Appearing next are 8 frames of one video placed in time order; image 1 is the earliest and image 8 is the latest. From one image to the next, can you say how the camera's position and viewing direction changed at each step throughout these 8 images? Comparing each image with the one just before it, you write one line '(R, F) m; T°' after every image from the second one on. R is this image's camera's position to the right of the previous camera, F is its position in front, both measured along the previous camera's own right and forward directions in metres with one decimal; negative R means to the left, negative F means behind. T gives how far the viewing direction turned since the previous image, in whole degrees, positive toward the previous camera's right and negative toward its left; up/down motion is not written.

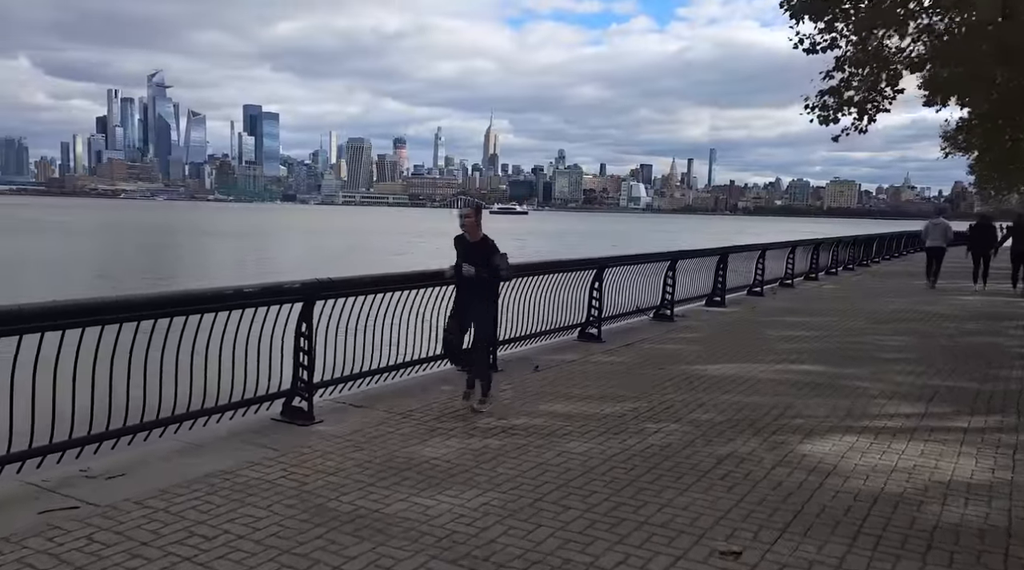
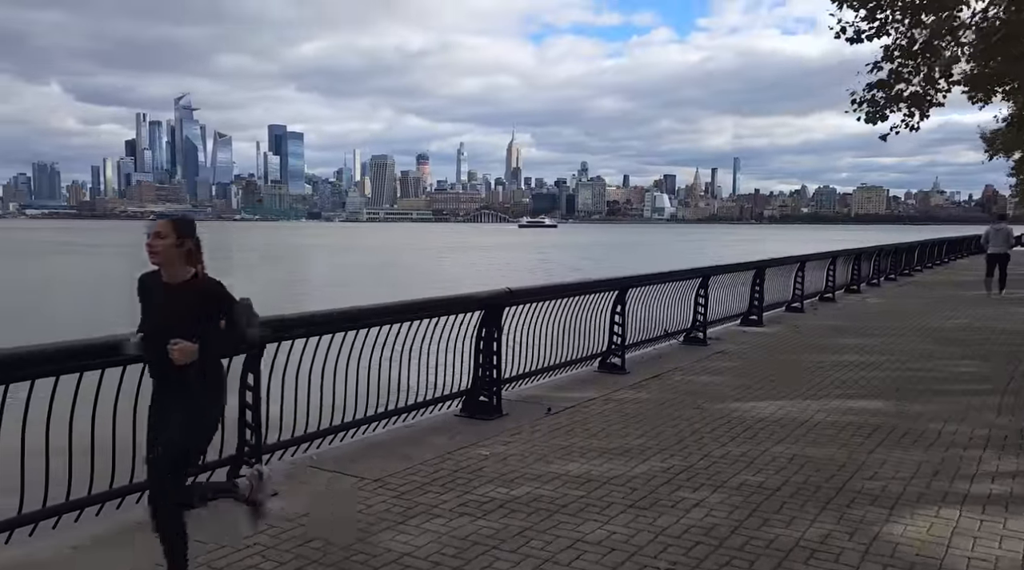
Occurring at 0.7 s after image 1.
(+0.1, +0.8) m; -2°
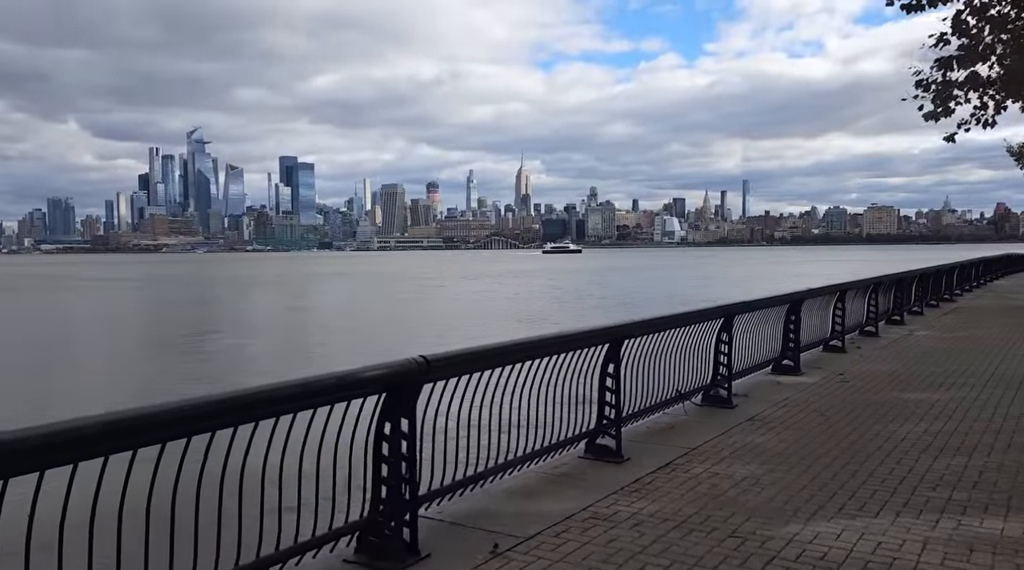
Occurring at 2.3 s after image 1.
(+0.3, +1.6) m; -1°
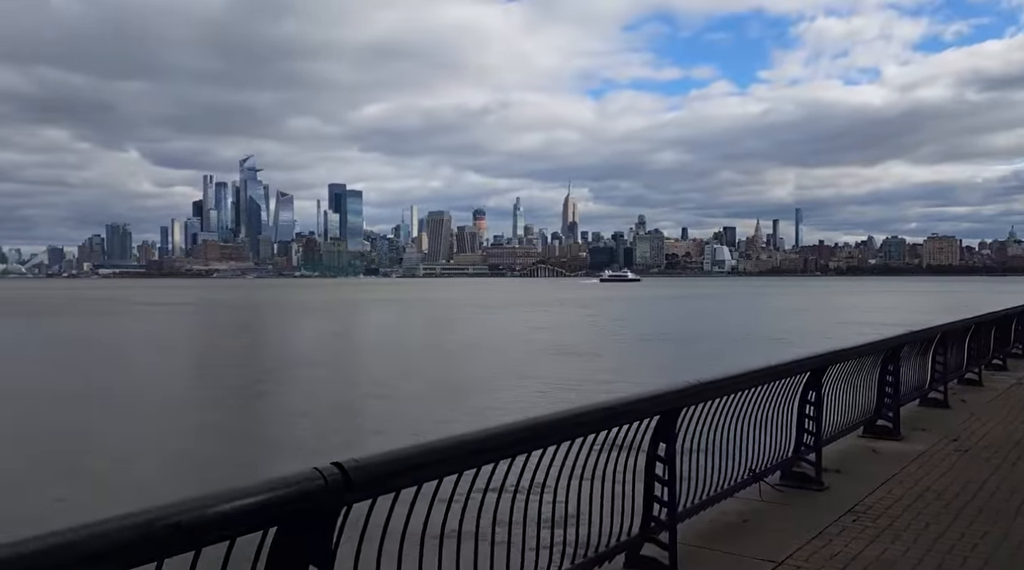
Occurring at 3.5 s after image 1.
(-0.1, +2.0) m; -3°
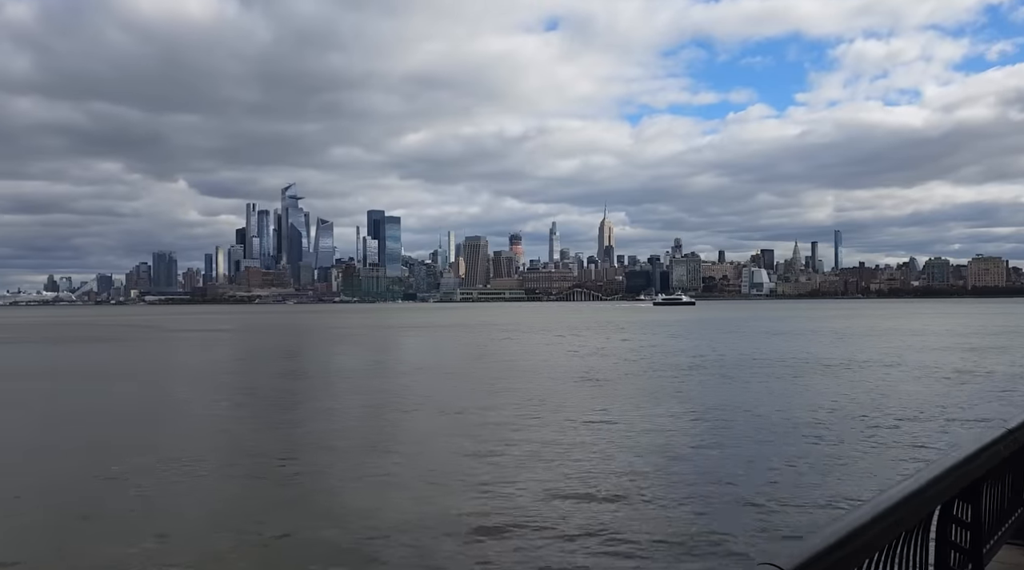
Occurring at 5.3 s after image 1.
(-0.6, -1.3) m; -2°
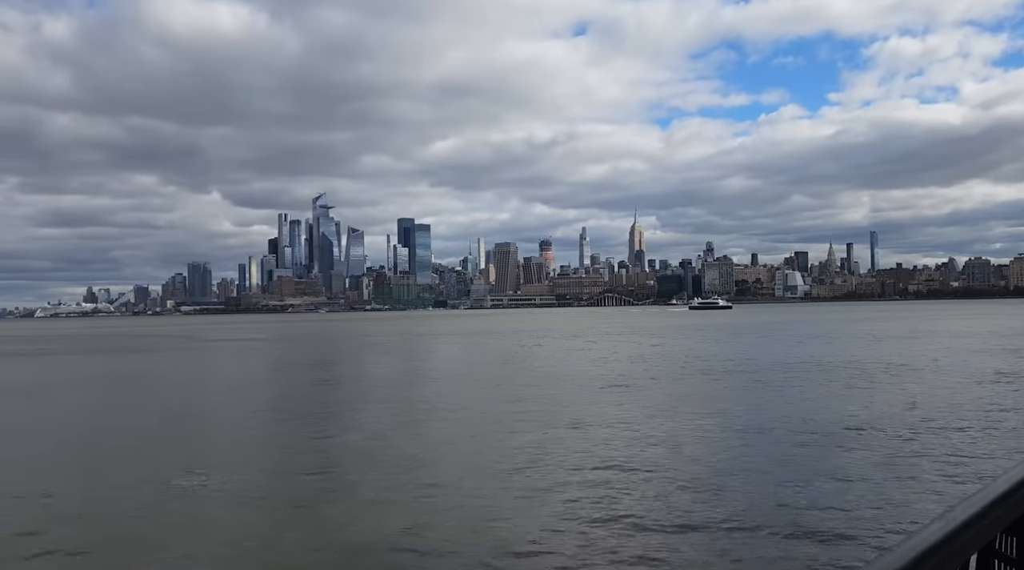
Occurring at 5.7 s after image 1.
(-0.5, +0.4) m; -2°
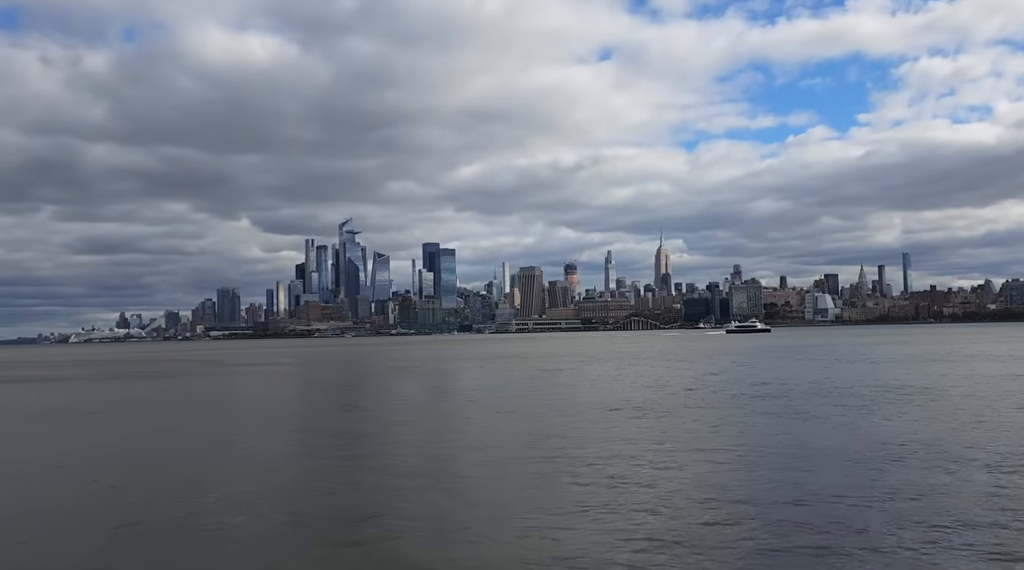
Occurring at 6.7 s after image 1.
(-0.6, +0.9) m; -2°
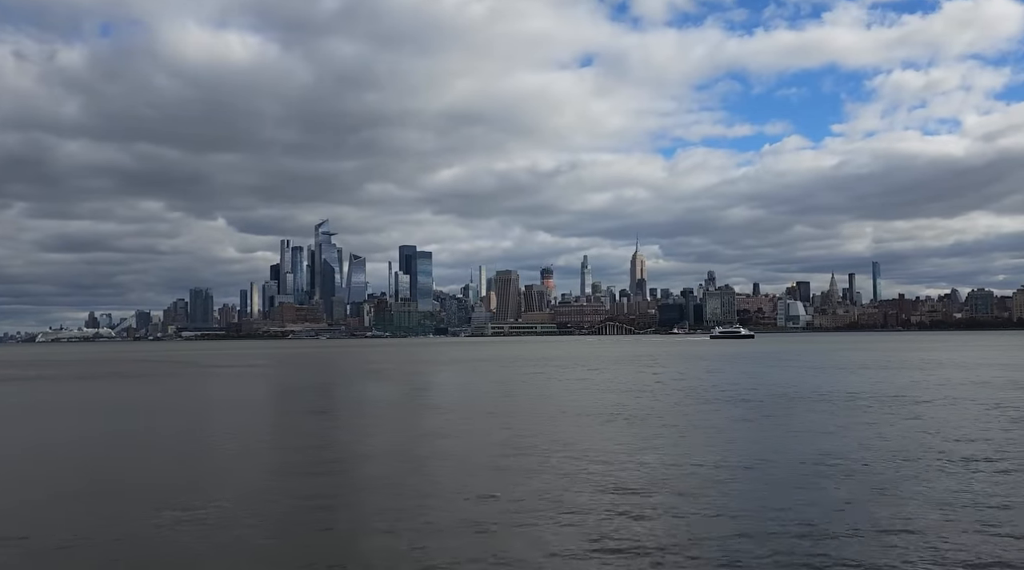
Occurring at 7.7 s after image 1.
(-0.1, -0.9) m; +2°
